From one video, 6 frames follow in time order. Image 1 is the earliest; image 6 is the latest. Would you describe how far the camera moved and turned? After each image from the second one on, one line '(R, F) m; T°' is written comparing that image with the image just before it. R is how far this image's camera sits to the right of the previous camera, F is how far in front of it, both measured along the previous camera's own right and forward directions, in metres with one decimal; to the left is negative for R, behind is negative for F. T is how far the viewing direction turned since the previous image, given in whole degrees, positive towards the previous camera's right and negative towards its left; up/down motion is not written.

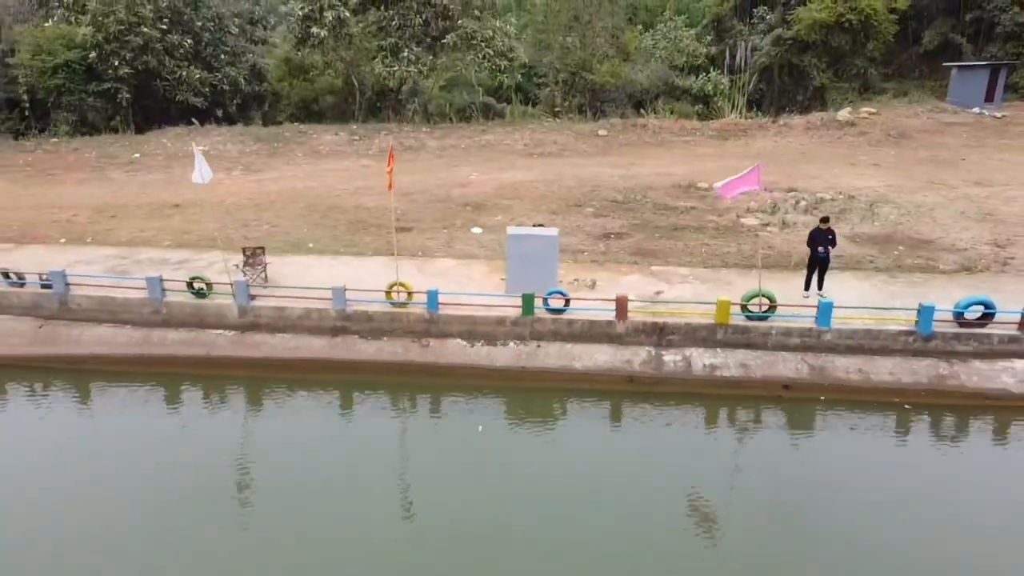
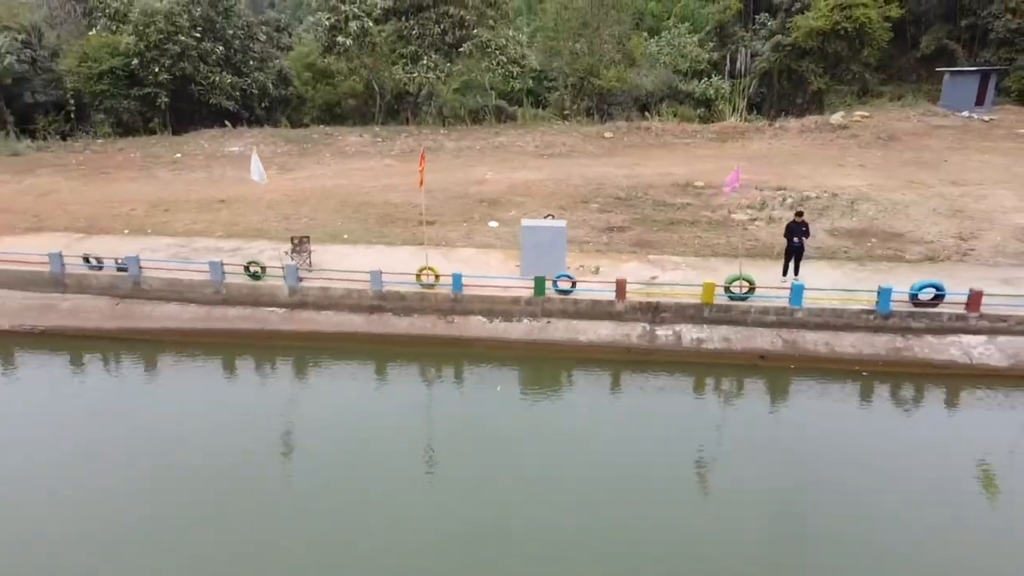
(-0.1, -1.5) m; -1°
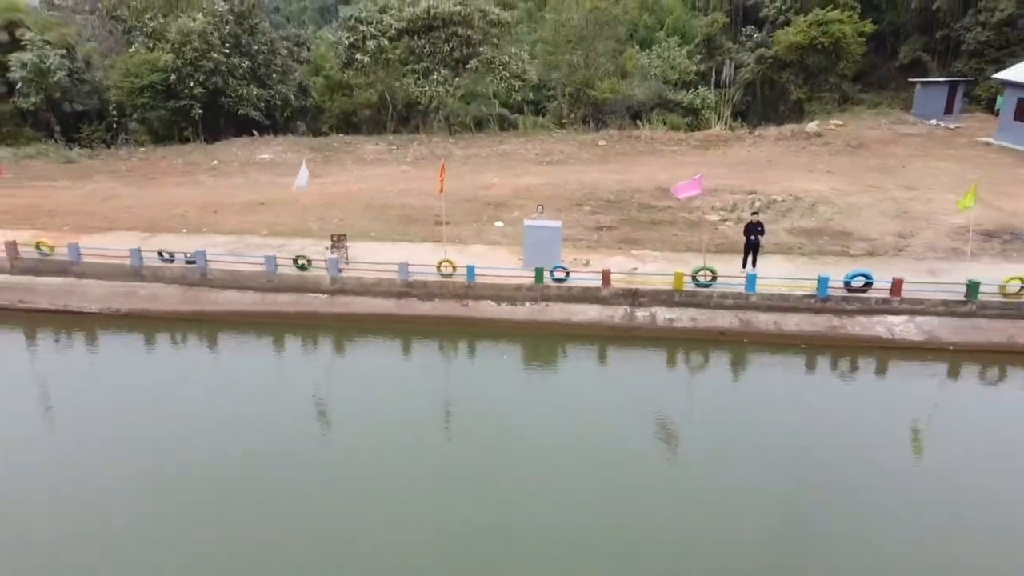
(-0.1, -2.3) m; 0°
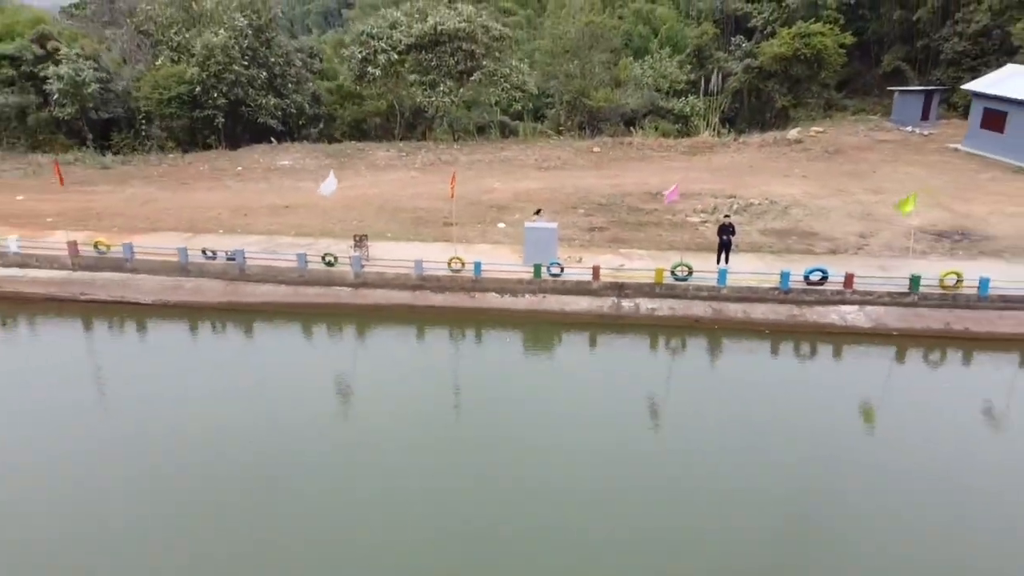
(0.0, -1.9) m; 0°
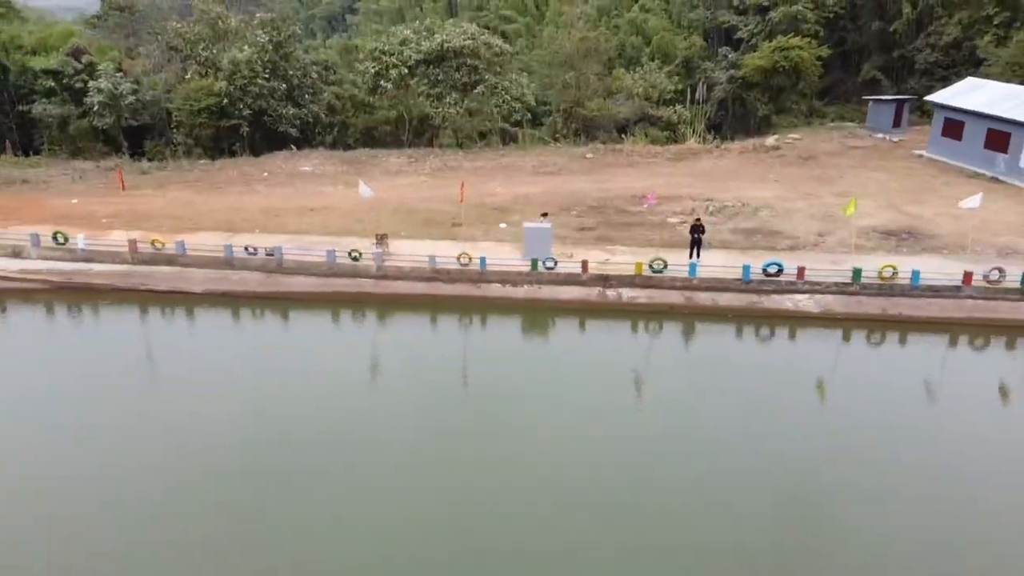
(0.0, -2.5) m; 0°
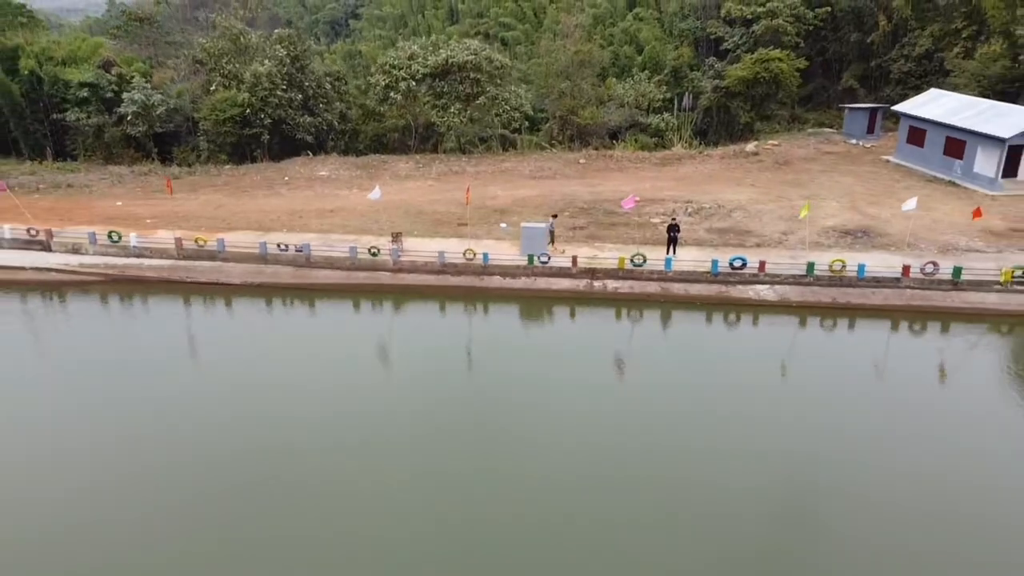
(0.0, -2.6) m; 0°
